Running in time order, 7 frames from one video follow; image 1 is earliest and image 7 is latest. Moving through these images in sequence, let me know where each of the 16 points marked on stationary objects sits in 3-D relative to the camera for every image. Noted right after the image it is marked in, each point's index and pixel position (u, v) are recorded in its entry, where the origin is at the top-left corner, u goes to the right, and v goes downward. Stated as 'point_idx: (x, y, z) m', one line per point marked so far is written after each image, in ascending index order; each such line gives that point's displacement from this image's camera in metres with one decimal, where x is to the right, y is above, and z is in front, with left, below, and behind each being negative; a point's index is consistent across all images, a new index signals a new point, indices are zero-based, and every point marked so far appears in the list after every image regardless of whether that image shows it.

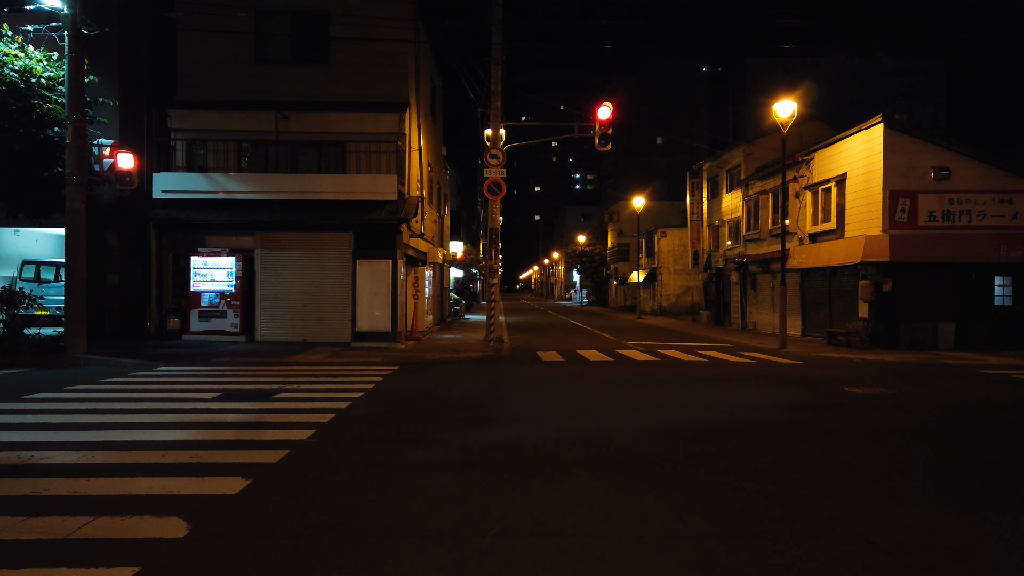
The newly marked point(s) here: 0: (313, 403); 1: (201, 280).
0: (-2.9, -1.7, +10.5) m
1: (-8.4, +0.2, +19.8) m
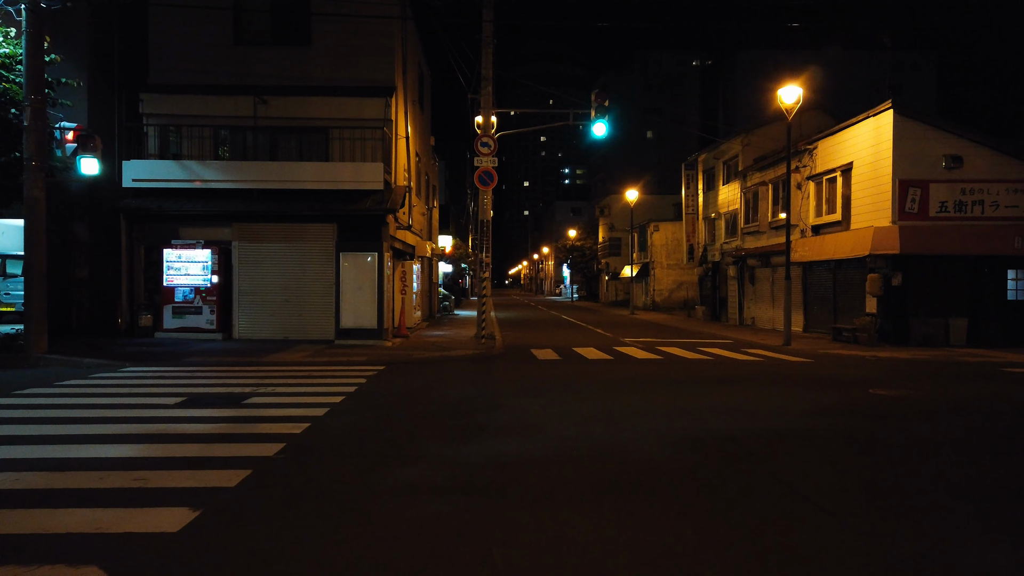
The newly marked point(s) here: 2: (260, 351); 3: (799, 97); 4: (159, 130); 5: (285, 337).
0: (-2.9, -1.6, +9.5) m
1: (-8.6, +0.3, +18.7) m
2: (-5.7, -1.4, +16.7) m
3: (+7.6, +5.1, +19.6) m
4: (-9.4, +4.2, +19.7) m
5: (-5.9, -1.3, +19.2) m
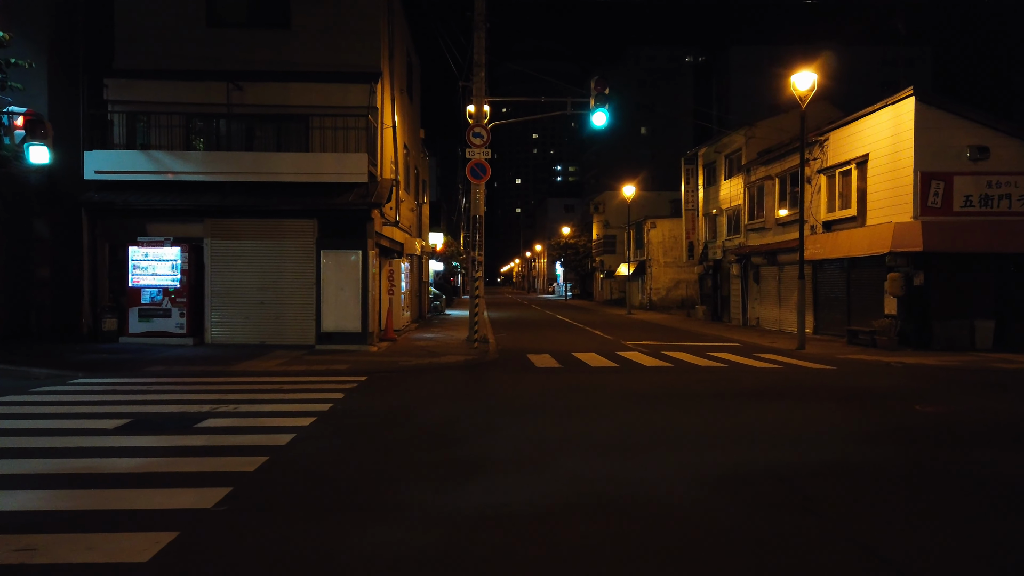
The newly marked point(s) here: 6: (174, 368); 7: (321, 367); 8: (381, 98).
0: (-2.9, -1.6, +8.1) m
1: (-8.7, +0.3, +17.2) m
2: (-5.8, -1.5, +15.3) m
3: (+7.5, +5.1, +18.3) m
4: (-9.5, +4.2, +18.2) m
5: (-6.1, -1.3, +17.8) m
6: (-6.3, -1.5, +13.8) m
7: (-3.7, -1.5, +14.2) m
8: (-3.4, +5.0, +19.4) m
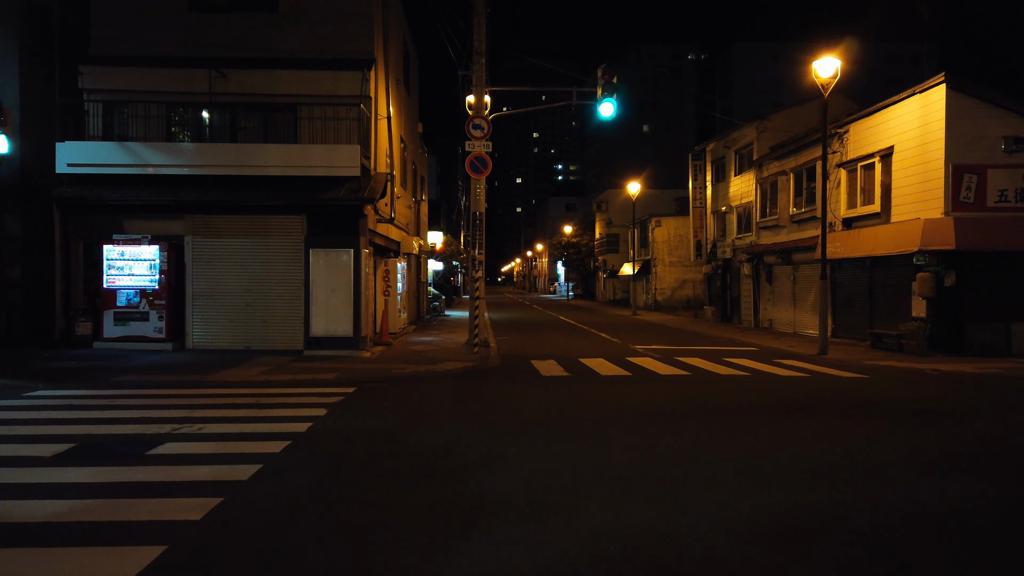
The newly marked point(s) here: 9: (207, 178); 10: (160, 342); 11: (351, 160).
0: (-2.9, -1.7, +6.9) m
1: (-8.6, +0.3, +16.1) m
2: (-5.7, -1.5, +14.1) m
3: (+7.6, +5.1, +17.1) m
4: (-9.5, +4.2, +17.1) m
5: (-6.0, -1.3, +16.6) m
6: (-6.3, -1.5, +12.7) m
7: (-3.6, -1.5, +13.1) m
8: (-3.4, +5.0, +18.3) m
9: (-6.8, +2.4, +16.4) m
10: (-7.7, -1.2, +16.2) m
11: (-3.6, +2.8, +16.3) m
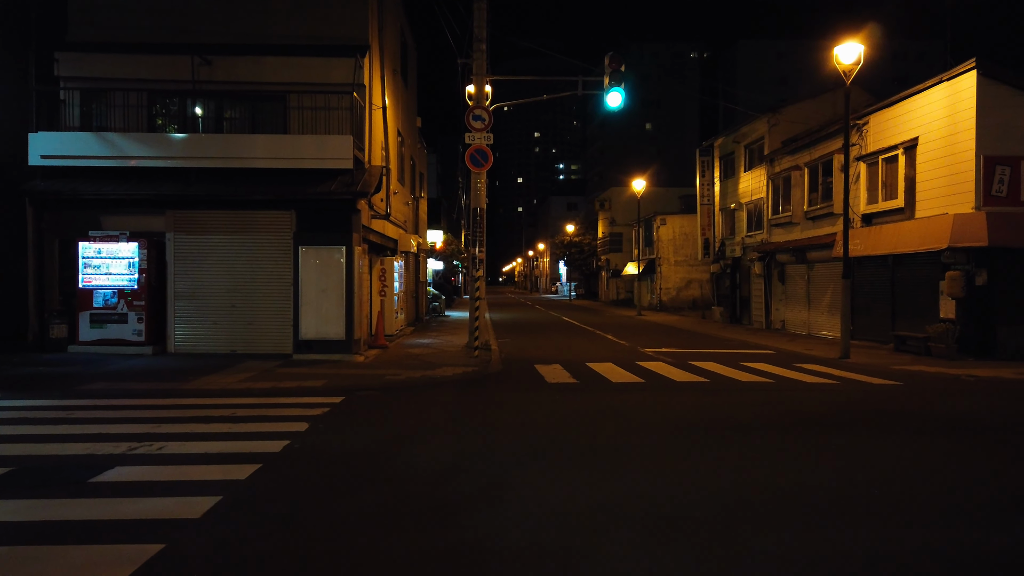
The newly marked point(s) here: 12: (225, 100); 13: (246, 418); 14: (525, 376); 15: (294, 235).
0: (-2.8, -1.6, +5.9) m
1: (-8.6, +0.3, +15.1) m
2: (-5.7, -1.5, +13.1) m
3: (+7.6, +5.1, +16.1) m
4: (-9.4, +4.2, +16.1) m
5: (-5.9, -1.3, +15.6) m
6: (-6.2, -1.5, +11.7) m
7: (-3.6, -1.5, +12.1) m
8: (-3.3, +5.0, +17.3) m
9: (-6.7, +2.5, +15.4) m
10: (-7.7, -1.2, +15.2) m
11: (-3.5, +2.8, +15.3) m
12: (-6.4, +4.2, +16.5) m
13: (-3.3, -1.6, +9.2) m
14: (+0.2, -1.6, +13.7) m
15: (-4.6, +1.1, +15.6) m
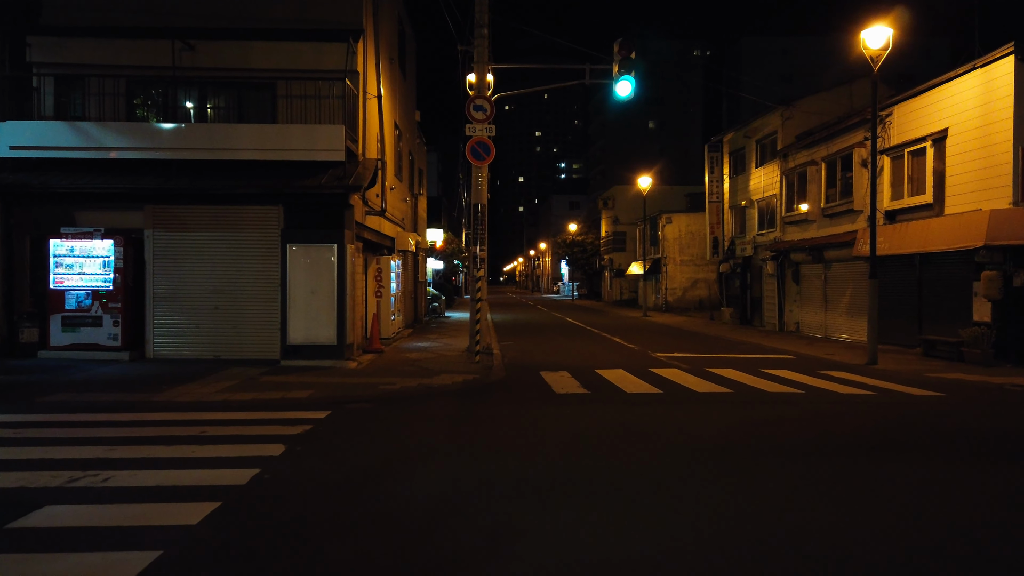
0: (-2.8, -1.7, +4.9) m
1: (-8.5, +0.3, +14.0) m
2: (-5.6, -1.5, +12.1) m
3: (+7.7, +5.0, +15.0) m
4: (-9.3, +4.2, +15.0) m
5: (-5.9, -1.3, +14.6) m
6: (-6.1, -1.5, +10.6) m
7: (-3.5, -1.6, +11.0) m
8: (-3.2, +5.0, +16.2) m
9: (-6.7, +2.4, +14.4) m
10: (-7.6, -1.2, +14.1) m
11: (-3.4, +2.8, +14.2) m
12: (-6.3, +4.2, +15.4) m
13: (-3.3, -1.6, +8.1) m
14: (+0.3, -1.6, +12.6) m
15: (-4.5, +1.1, +14.6) m
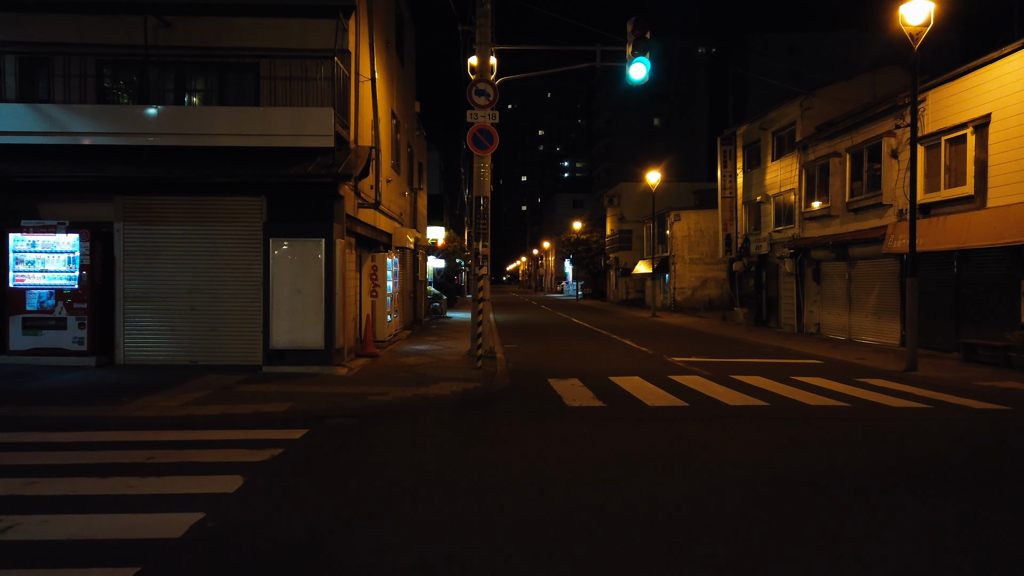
0: (-2.7, -1.7, +3.6) m
1: (-8.4, +0.3, +12.8) m
2: (-5.5, -1.5, +10.8) m
3: (+7.8, +5.1, +13.7) m
4: (-9.2, +4.2, +13.8) m
5: (-5.8, -1.3, +13.3) m
6: (-6.1, -1.5, +9.3) m
7: (-3.4, -1.5, +9.7) m
8: (-3.1, +5.0, +14.9) m
9: (-6.6, +2.5, +13.1) m
10: (-7.5, -1.2, +12.9) m
11: (-3.3, +2.8, +12.9) m
12: (-6.2, +4.2, +14.2) m
13: (-3.2, -1.6, +6.9) m
14: (+0.4, -1.6, +11.3) m
15: (-4.4, +1.1, +13.3) m
